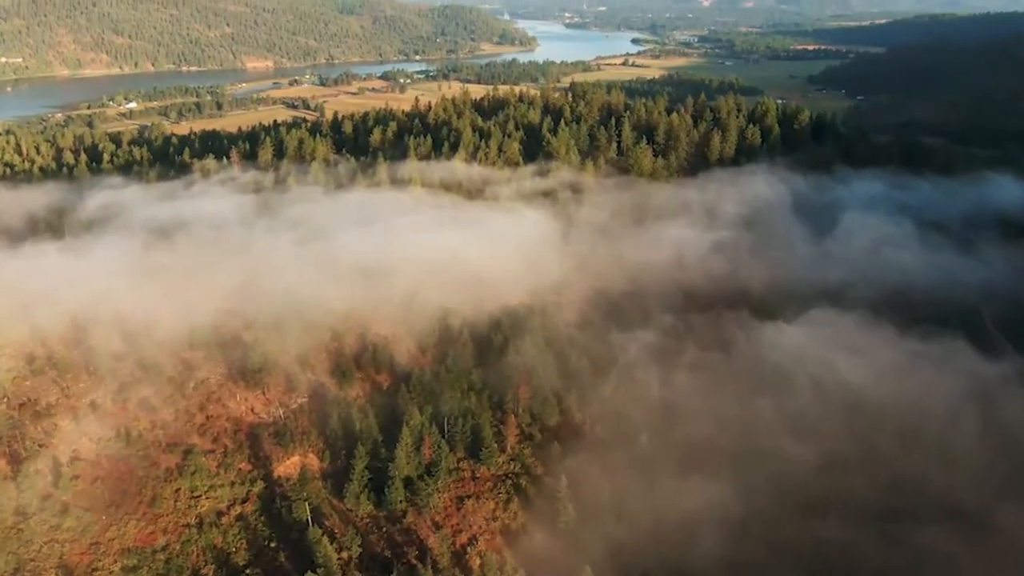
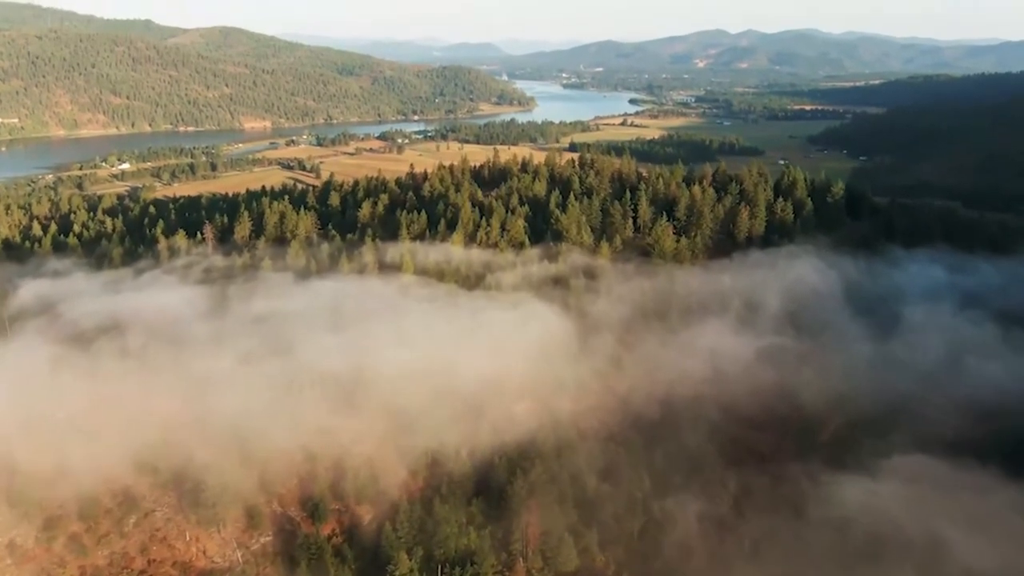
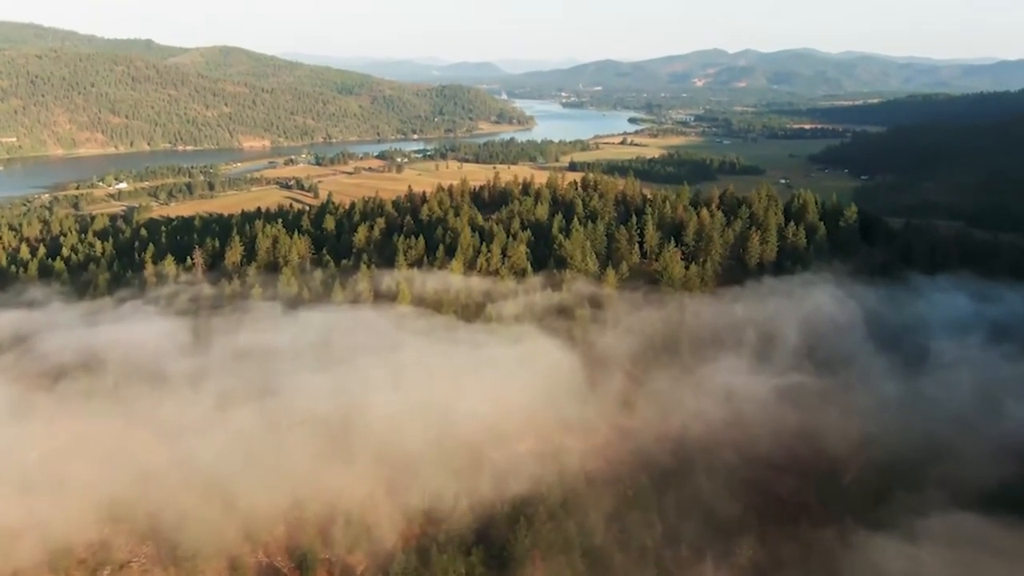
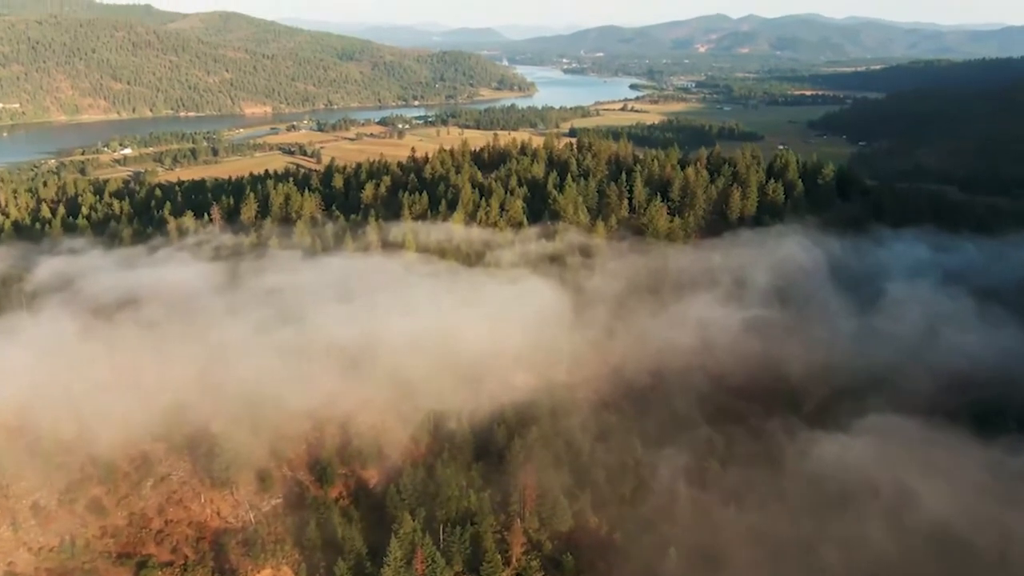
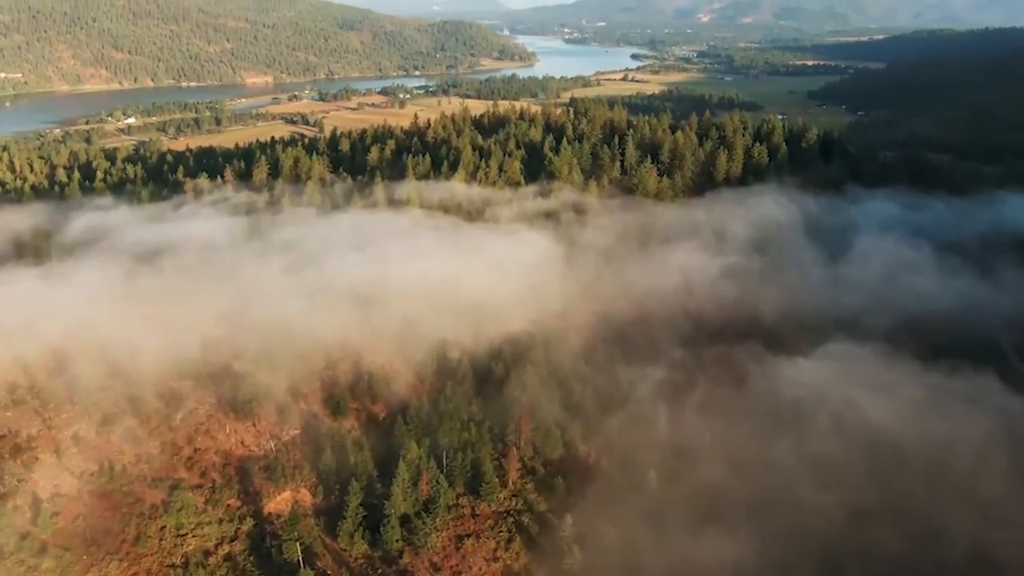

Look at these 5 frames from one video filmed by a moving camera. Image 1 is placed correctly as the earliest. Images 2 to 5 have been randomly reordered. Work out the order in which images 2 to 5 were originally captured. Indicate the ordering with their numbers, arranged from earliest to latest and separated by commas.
5, 4, 2, 3
